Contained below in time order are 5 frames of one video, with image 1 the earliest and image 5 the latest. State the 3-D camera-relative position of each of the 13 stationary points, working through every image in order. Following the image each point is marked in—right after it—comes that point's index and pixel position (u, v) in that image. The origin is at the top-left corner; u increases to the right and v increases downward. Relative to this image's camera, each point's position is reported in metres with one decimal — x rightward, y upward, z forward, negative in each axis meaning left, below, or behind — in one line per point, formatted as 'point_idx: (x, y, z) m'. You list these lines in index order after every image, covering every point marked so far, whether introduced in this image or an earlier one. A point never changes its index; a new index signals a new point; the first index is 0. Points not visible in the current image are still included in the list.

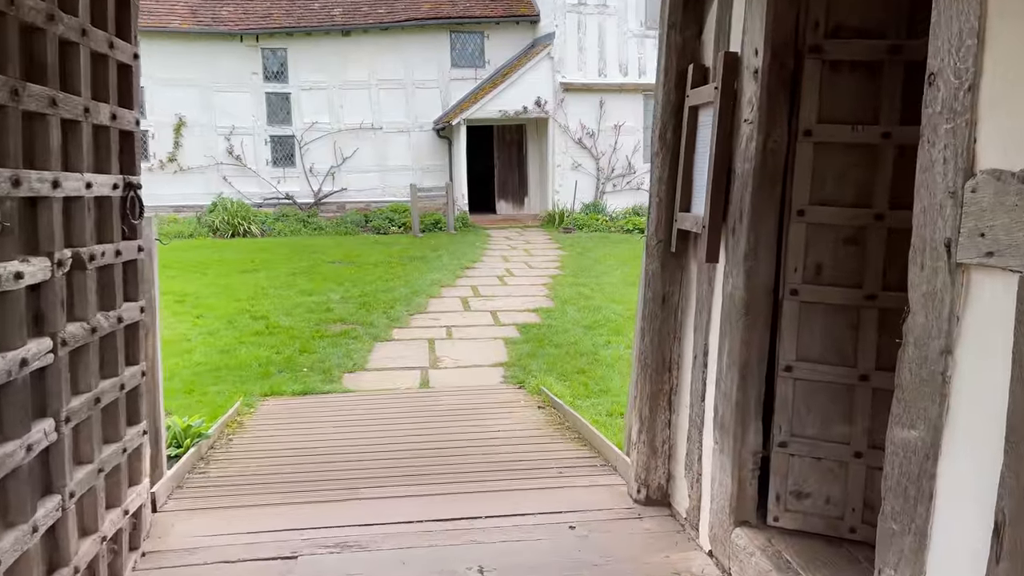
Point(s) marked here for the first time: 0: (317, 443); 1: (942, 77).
0: (-1.1, -0.9, +4.4) m
1: (+0.9, +0.4, +1.7) m
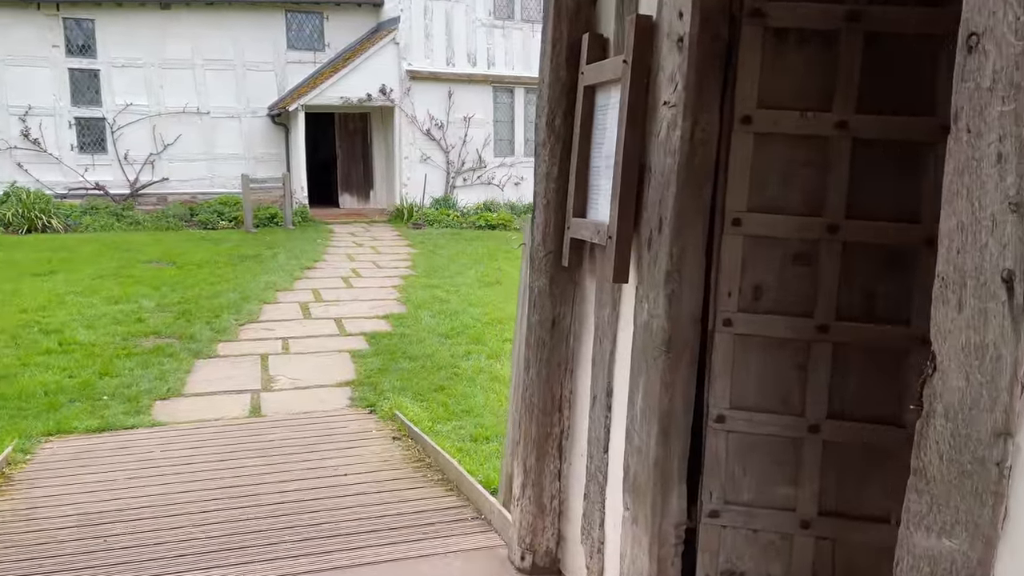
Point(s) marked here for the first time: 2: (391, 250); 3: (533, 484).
0: (-1.8, -0.9, +3.5) m
1: (+0.7, +0.4, +1.2) m
2: (-1.7, +0.5, +11.0) m
3: (+0.1, -0.6, +2.6) m
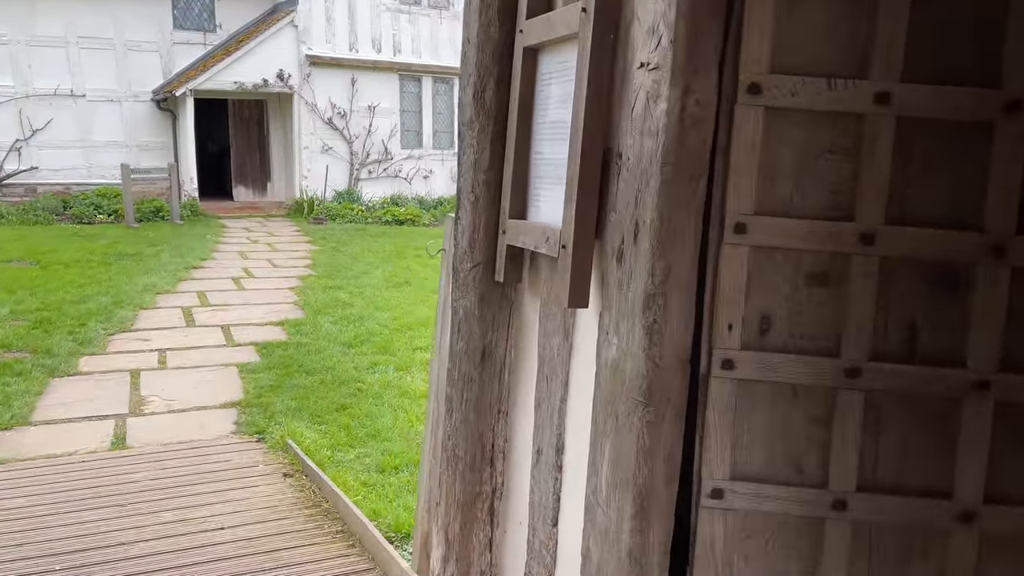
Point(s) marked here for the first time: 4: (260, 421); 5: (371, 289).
0: (-2.1, -1.0, +2.7) m
1: (+0.7, +0.3, +0.7) m
2: (-2.9, +0.5, +10.2) m
3: (-0.1, -0.7, +2.0) m
4: (-1.4, -0.7, +4.5) m
5: (-1.4, 0.0, +7.9) m
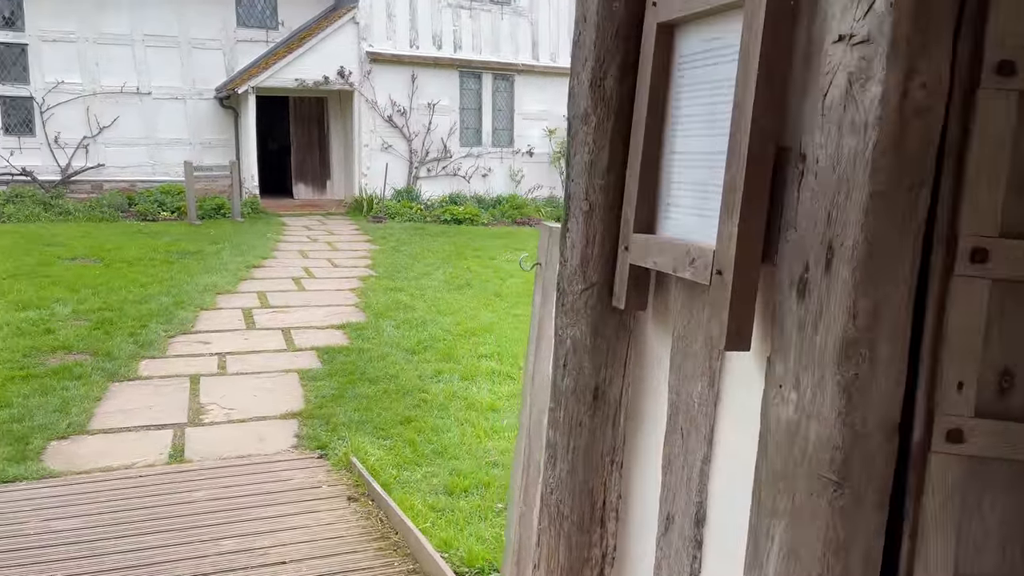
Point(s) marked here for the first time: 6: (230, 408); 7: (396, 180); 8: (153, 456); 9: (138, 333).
0: (-1.8, -1.0, +2.5) m
1: (+0.8, +0.2, +0.3) m
2: (-2.1, +0.5, +10.0) m
3: (+0.1, -0.8, +1.7) m
4: (-1.0, -0.8, +4.2) m
5: (-0.8, 0.0, +7.6) m
6: (-1.6, -0.7, +4.6) m
7: (-1.9, +1.8, +13.3) m
8: (-1.8, -0.8, +4.0) m
9: (-2.8, -0.3, +5.9) m
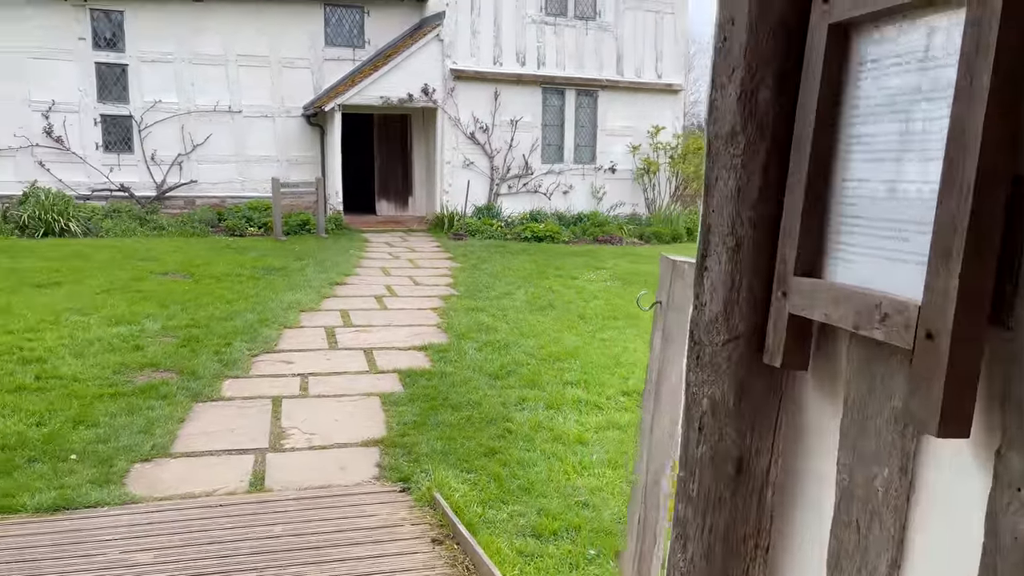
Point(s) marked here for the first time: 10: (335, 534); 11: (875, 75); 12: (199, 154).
0: (-1.5, -1.1, +2.4) m
1: (+0.9, +0.2, 0.0) m
2: (-1.0, +0.3, +9.9) m
3: (+0.3, -0.8, +1.5) m
4: (-0.5, -0.9, +4.0) m
5: (0.0, -0.2, +7.4) m
6: (-1.1, -0.8, +4.5) m
7: (-0.6, +1.5, +13.2) m
8: (-1.4, -0.9, +3.9) m
9: (-2.1, -0.5, +5.9) m
10: (-0.7, -1.0, +3.3) m
11: (+0.5, +0.3, +1.1) m
12: (-5.2, +2.2, +13.1) m
